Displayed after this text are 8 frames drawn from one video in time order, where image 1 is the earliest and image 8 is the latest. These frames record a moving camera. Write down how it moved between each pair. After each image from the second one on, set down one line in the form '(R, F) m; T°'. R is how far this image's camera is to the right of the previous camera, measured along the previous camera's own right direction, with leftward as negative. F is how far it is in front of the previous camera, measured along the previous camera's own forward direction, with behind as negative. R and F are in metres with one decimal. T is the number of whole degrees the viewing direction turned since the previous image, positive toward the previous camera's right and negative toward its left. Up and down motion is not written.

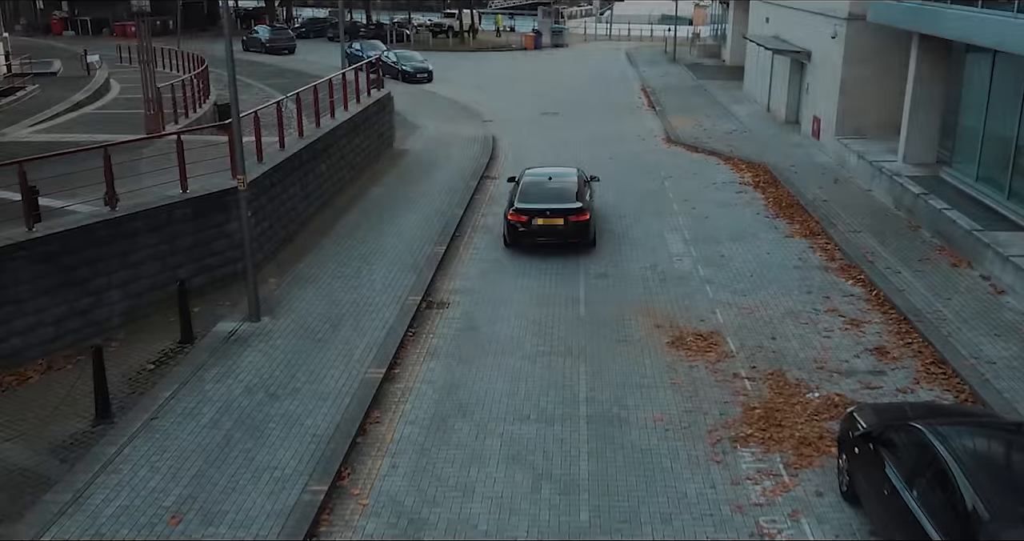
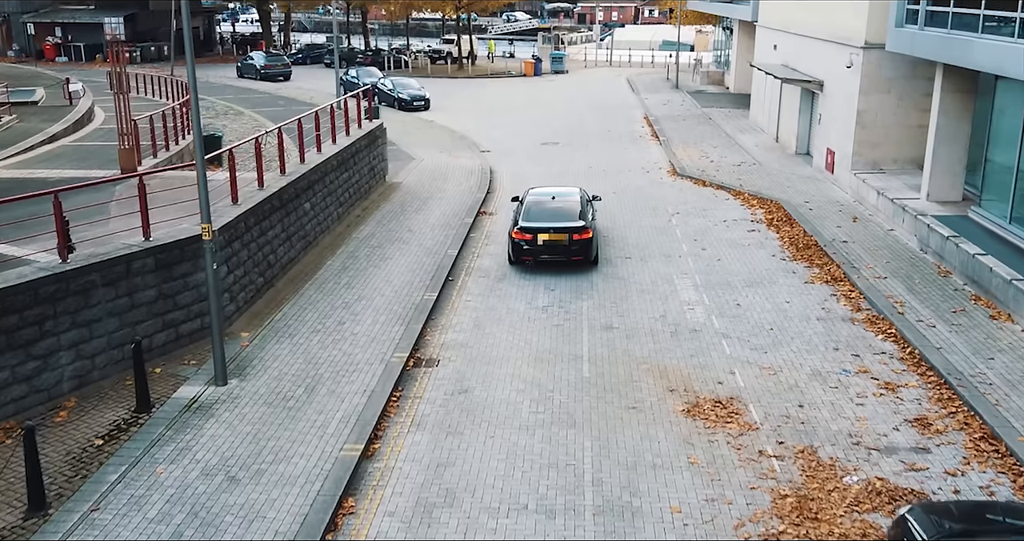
(+0.1, +1.3) m; 0°
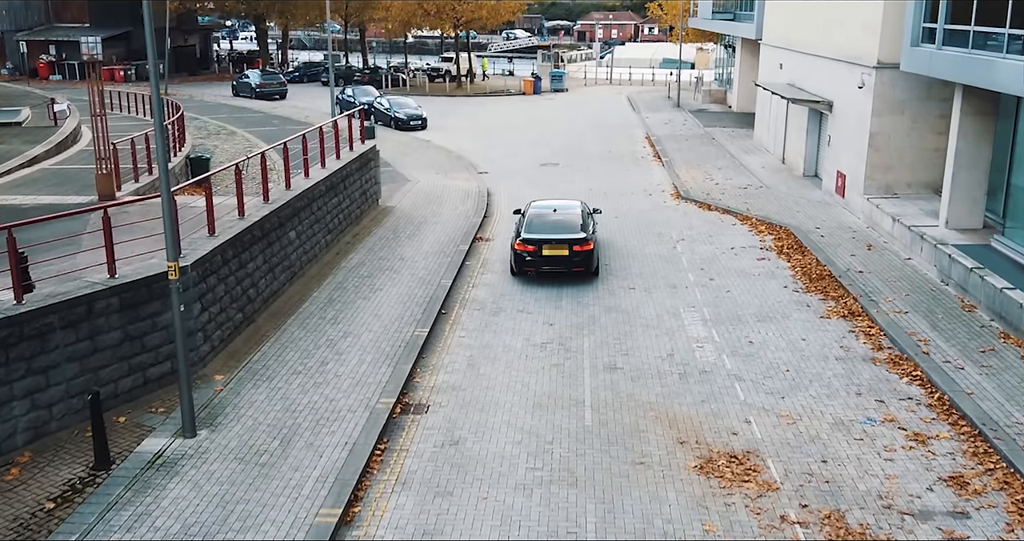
(+0.1, +0.9) m; 0°
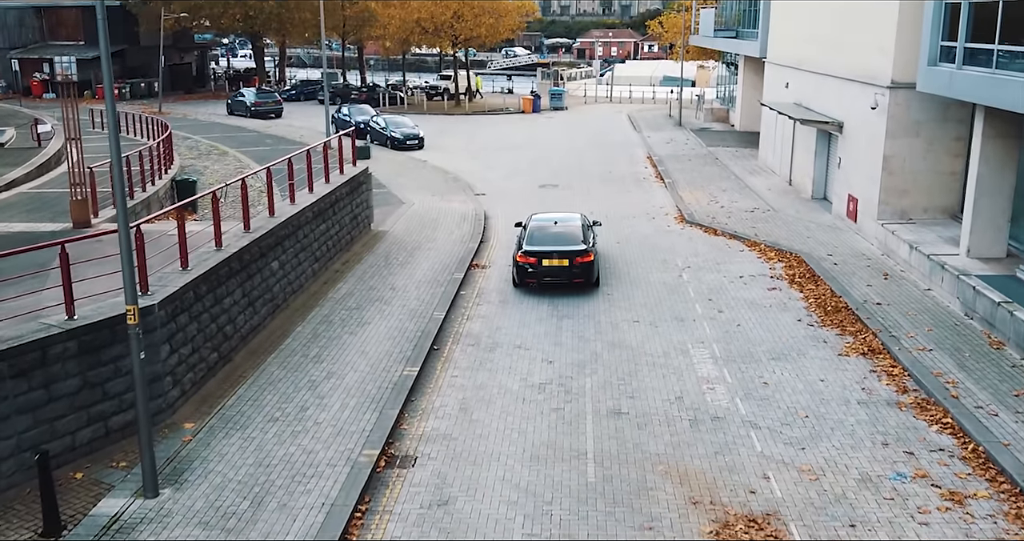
(+0.1, +1.0) m; 0°
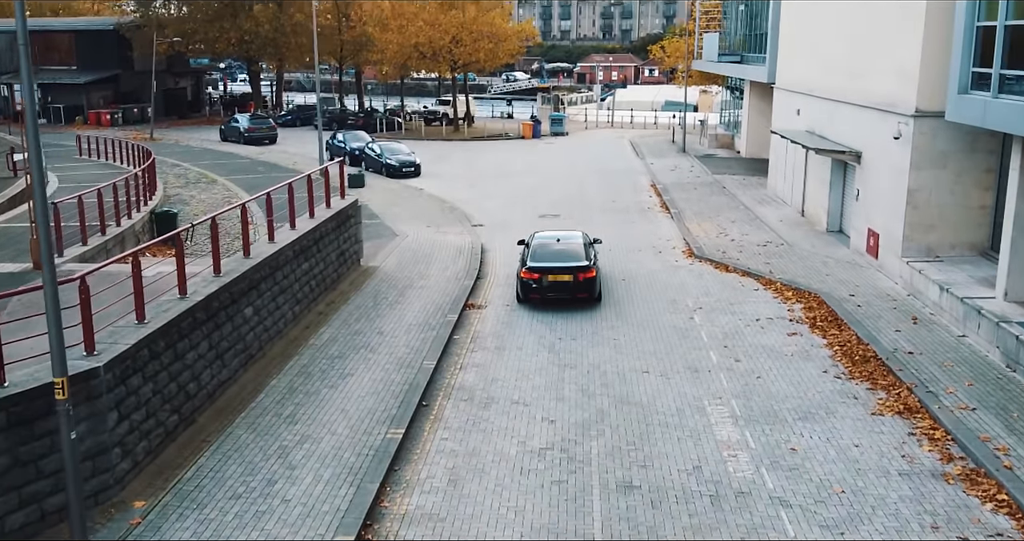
(+0.1, +1.3) m; 0°
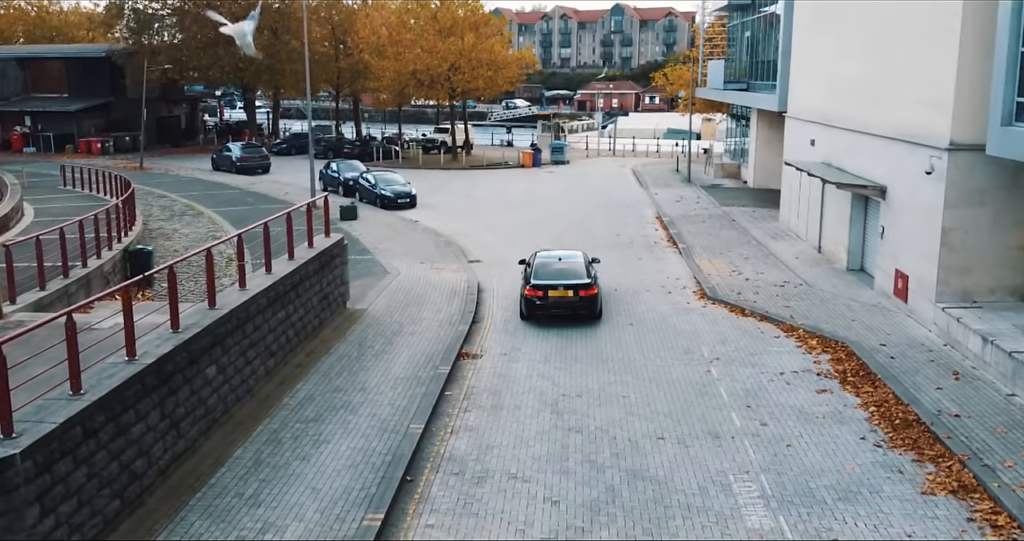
(0.0, +1.5) m; 0°
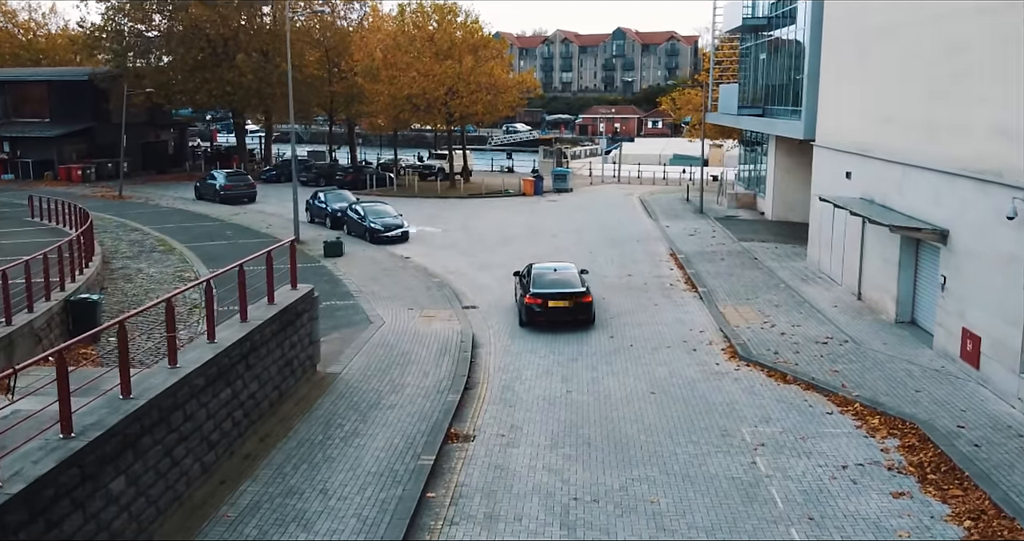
(0.0, +2.8) m; 0°
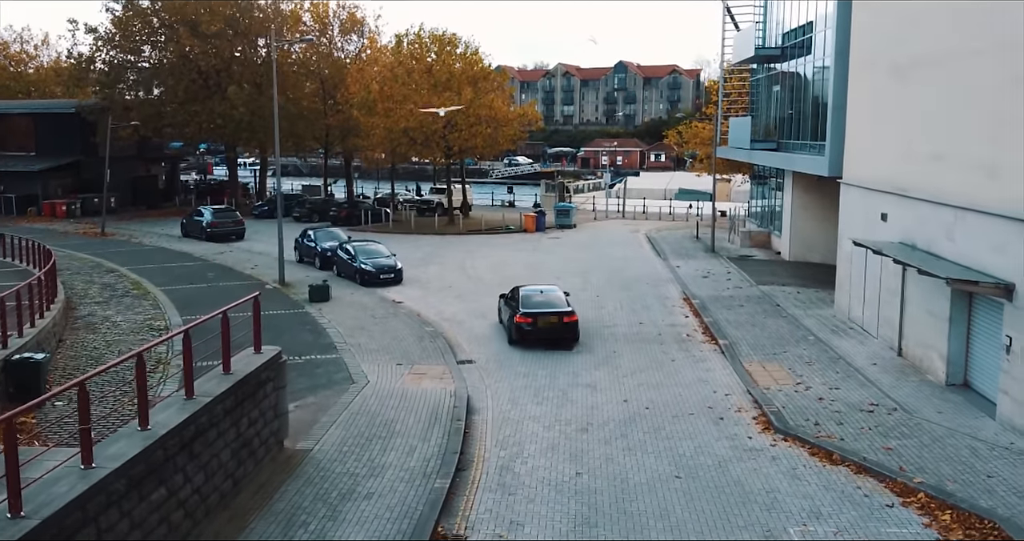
(0.0, +2.2) m; 0°
